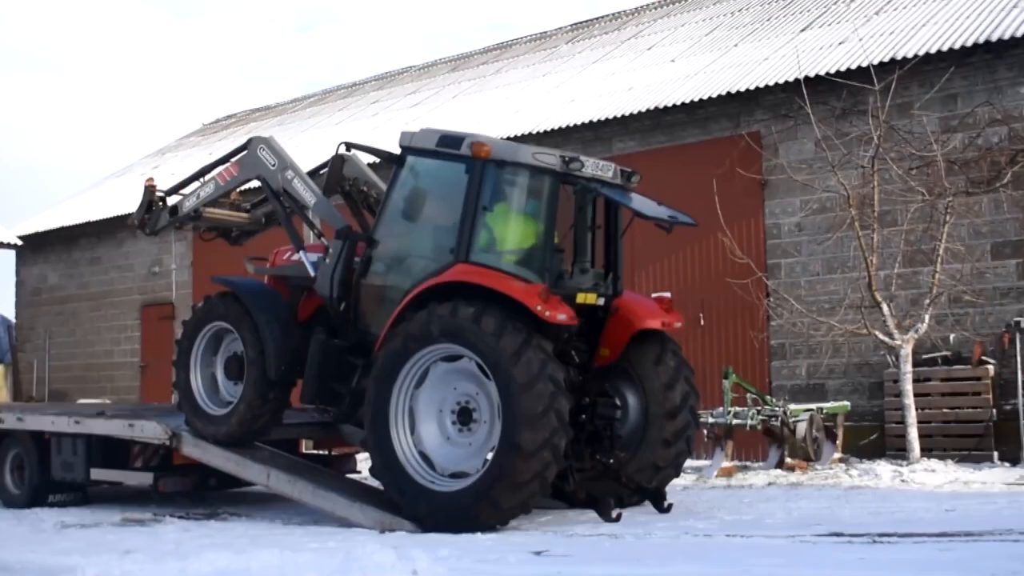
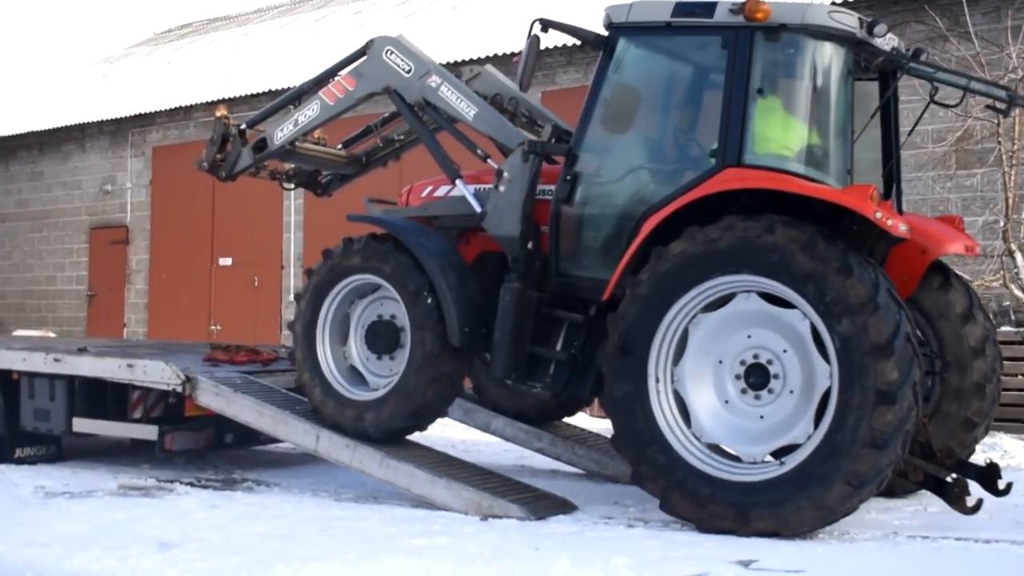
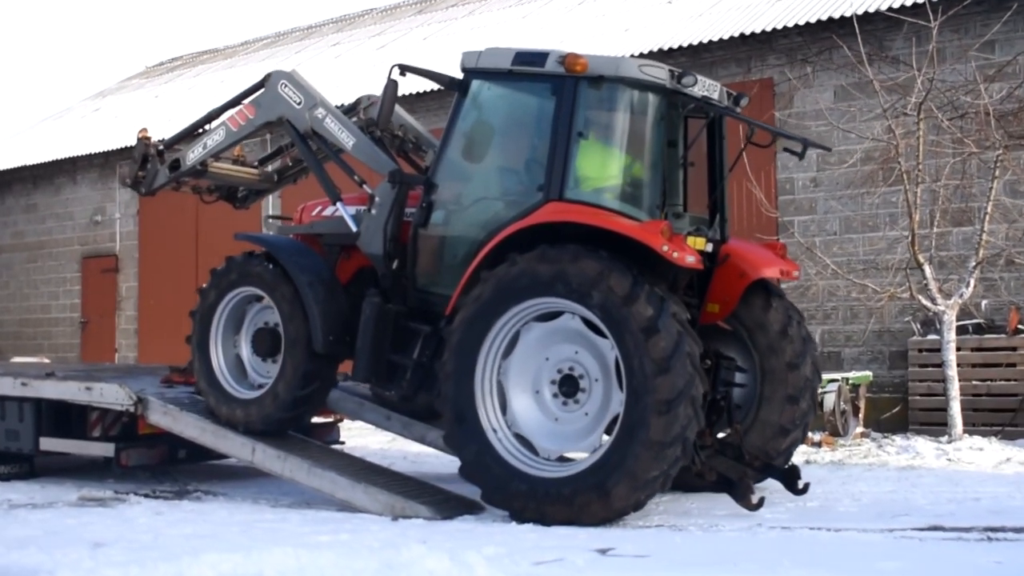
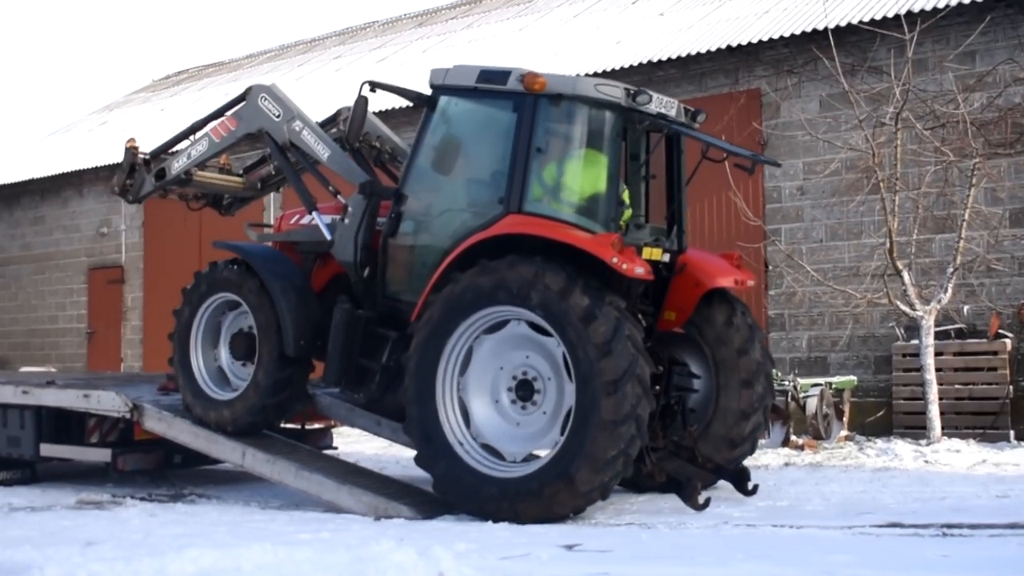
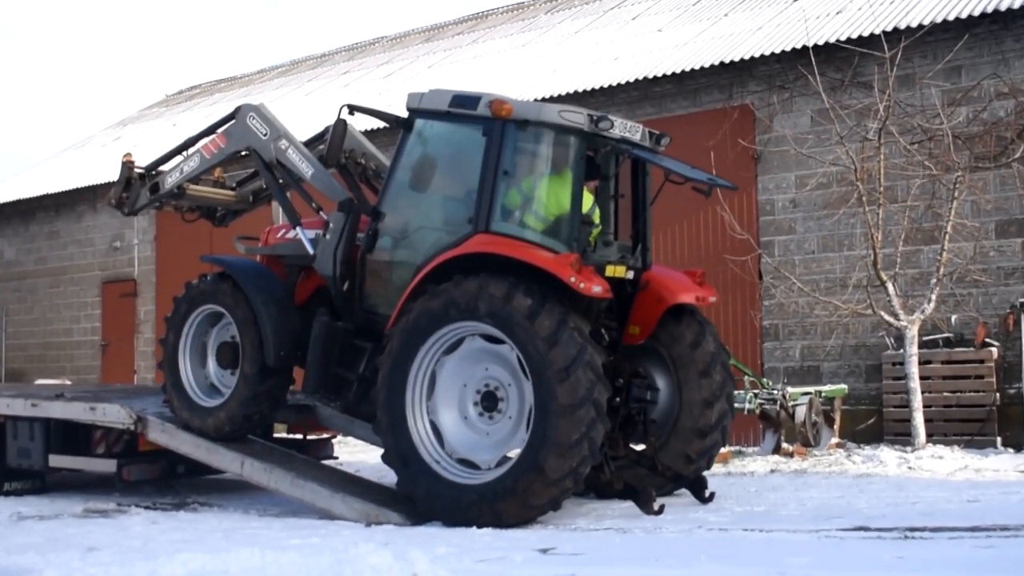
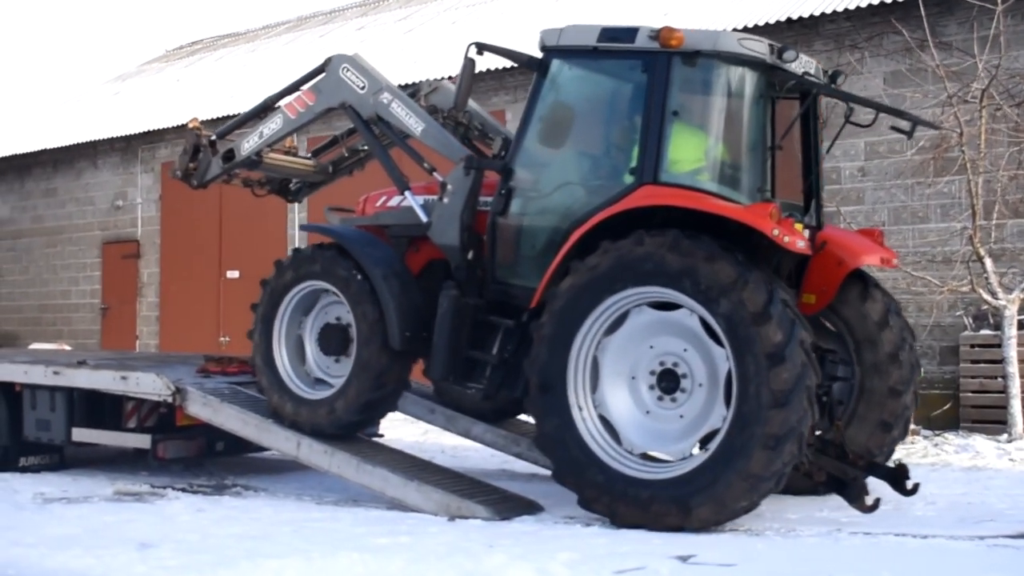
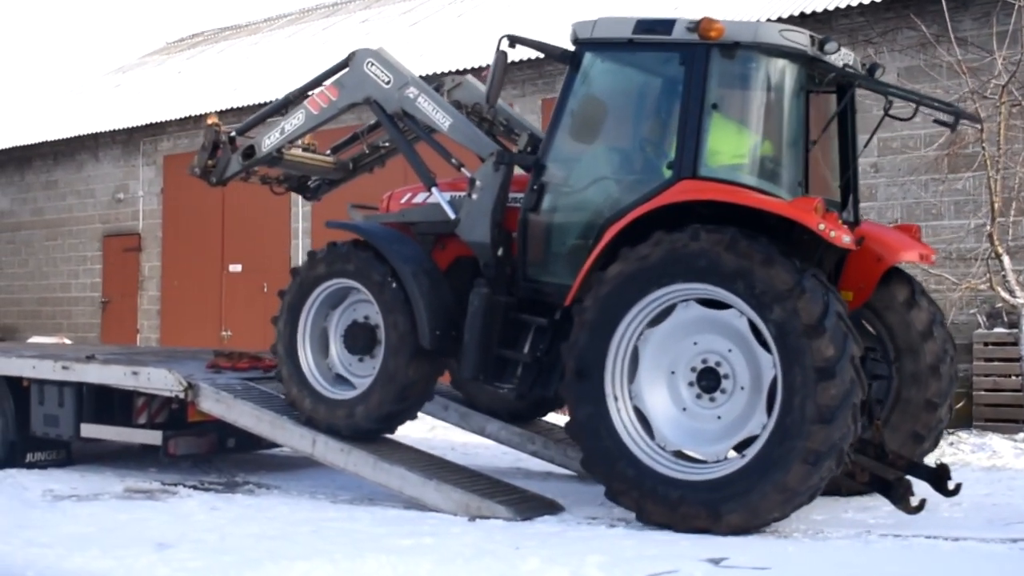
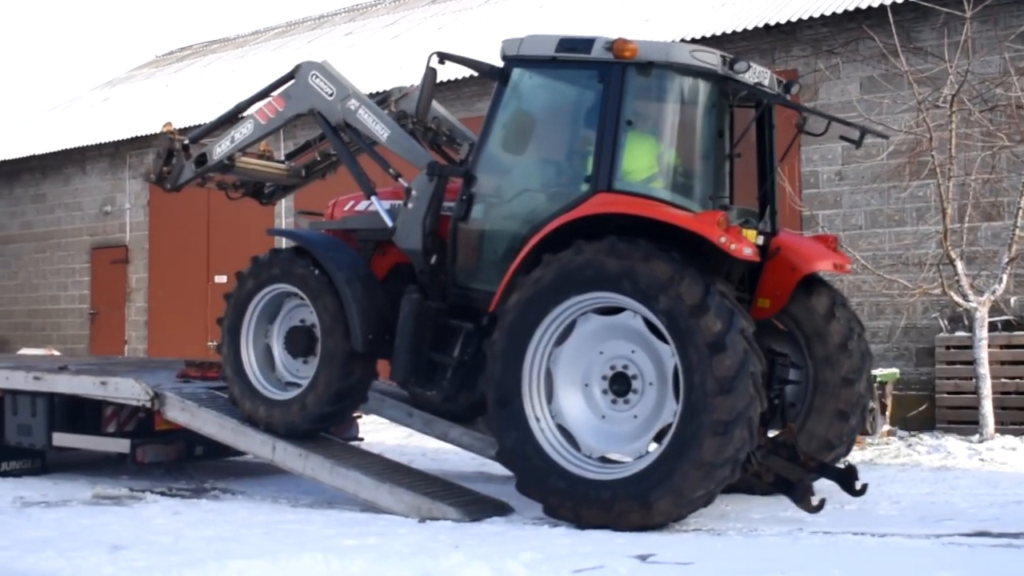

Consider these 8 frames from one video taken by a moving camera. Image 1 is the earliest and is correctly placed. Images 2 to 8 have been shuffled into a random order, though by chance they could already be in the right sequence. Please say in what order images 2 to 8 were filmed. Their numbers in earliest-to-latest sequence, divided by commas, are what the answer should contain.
5, 4, 3, 8, 6, 7, 2
